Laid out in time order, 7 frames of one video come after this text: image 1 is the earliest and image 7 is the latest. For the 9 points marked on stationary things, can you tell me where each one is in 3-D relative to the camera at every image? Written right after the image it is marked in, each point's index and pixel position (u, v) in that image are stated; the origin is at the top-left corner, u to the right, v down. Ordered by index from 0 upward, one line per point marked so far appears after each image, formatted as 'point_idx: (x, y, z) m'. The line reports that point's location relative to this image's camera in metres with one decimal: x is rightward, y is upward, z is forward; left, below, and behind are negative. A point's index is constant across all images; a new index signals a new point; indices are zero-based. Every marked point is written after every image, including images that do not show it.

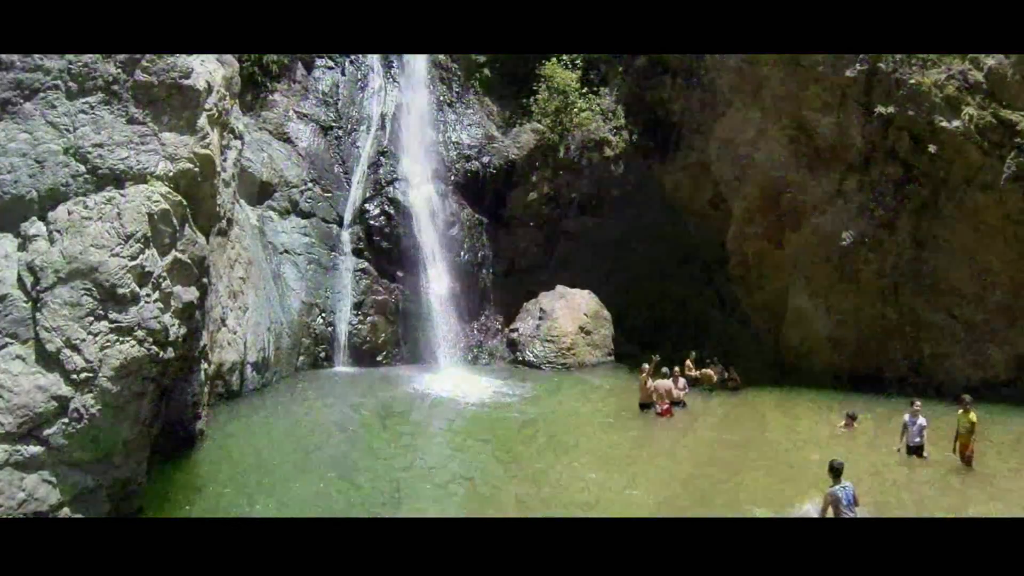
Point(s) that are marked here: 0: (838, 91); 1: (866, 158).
0: (+5.8, +3.5, +12.9) m
1: (+6.4, +2.3, +13.0) m
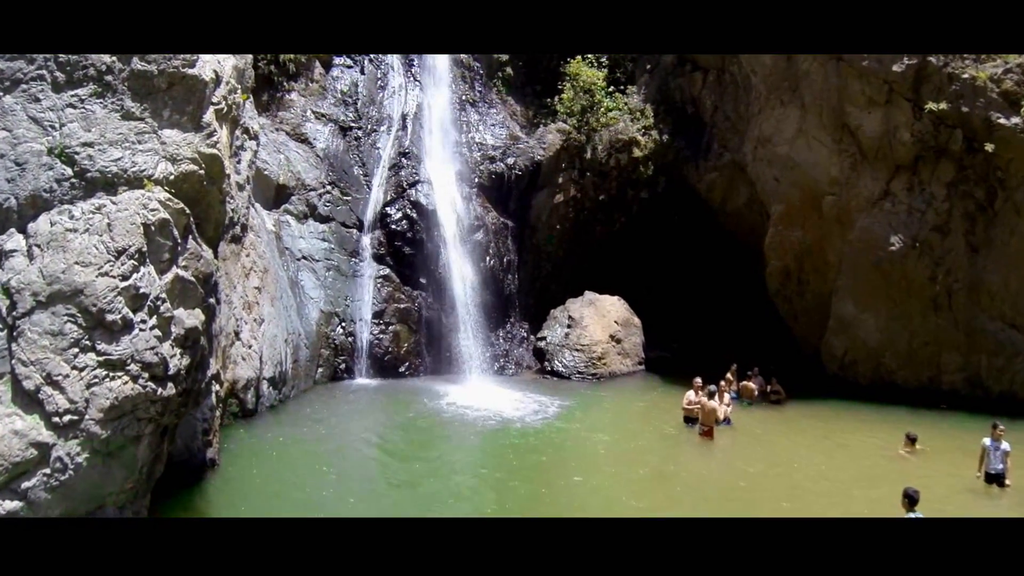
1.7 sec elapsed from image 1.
0: (+6.3, +3.4, +12.2) m
1: (+6.9, +2.2, +12.2) m
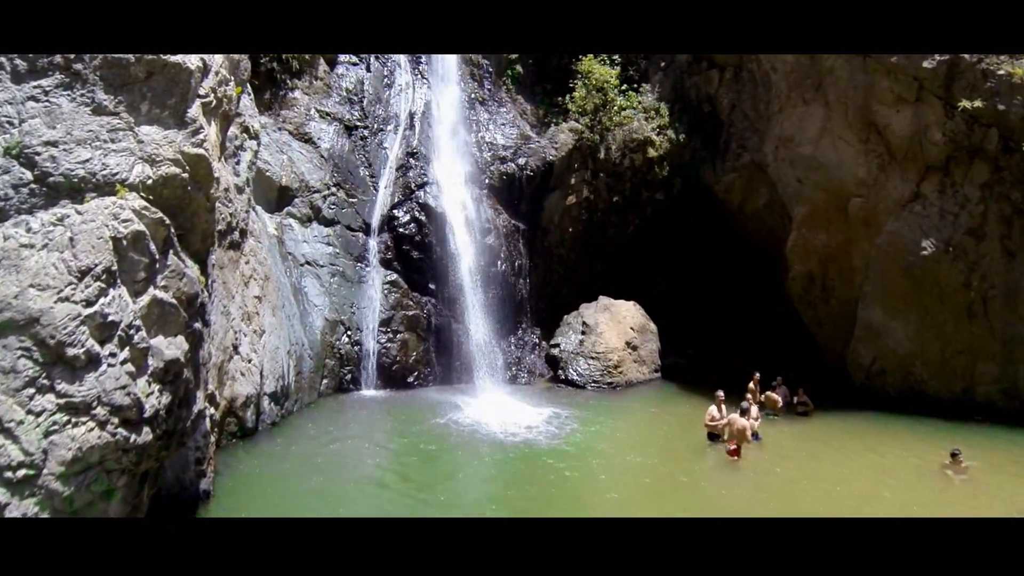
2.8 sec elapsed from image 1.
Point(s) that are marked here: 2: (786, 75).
0: (+6.5, +3.3, +11.6) m
1: (+7.1, +2.1, +11.7) m
2: (+5.0, +4.0, +13.3) m
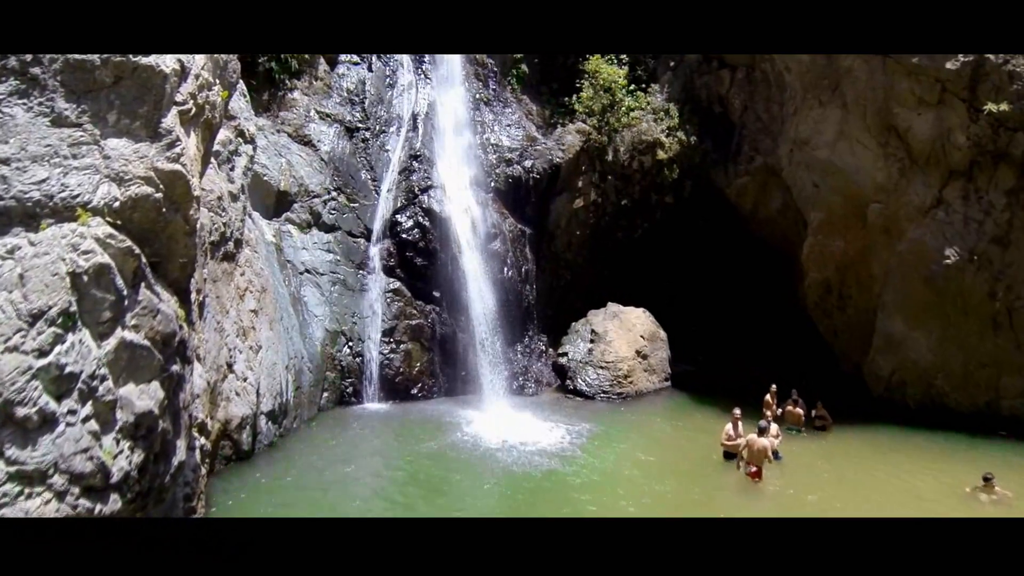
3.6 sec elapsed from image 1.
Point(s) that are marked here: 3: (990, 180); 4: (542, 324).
0: (+6.6, +3.1, +11.2) m
1: (+7.2, +1.9, +11.2) m
2: (+5.1, +3.8, +12.9) m
3: (+7.4, +1.7, +11.2) m
4: (+0.6, -0.7, +14.6) m
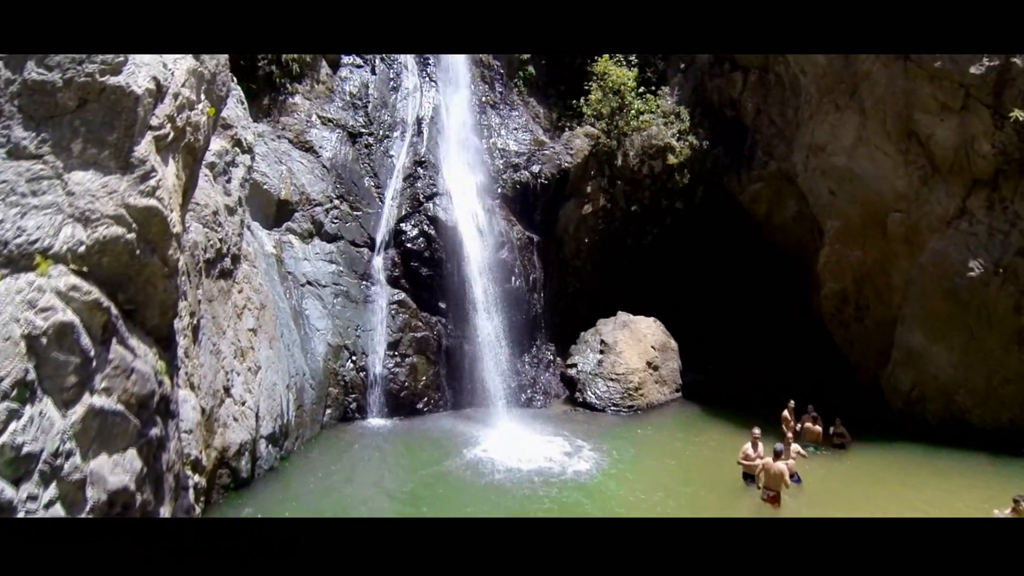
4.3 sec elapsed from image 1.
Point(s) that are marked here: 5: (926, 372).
0: (+6.7, +2.9, +10.8) m
1: (+7.3, +1.7, +10.8) m
2: (+5.3, +3.6, +12.5) m
3: (+7.5, +1.5, +10.8) m
4: (+0.7, -0.9, +14.2) m
5: (+6.6, -1.4, +11.5) m
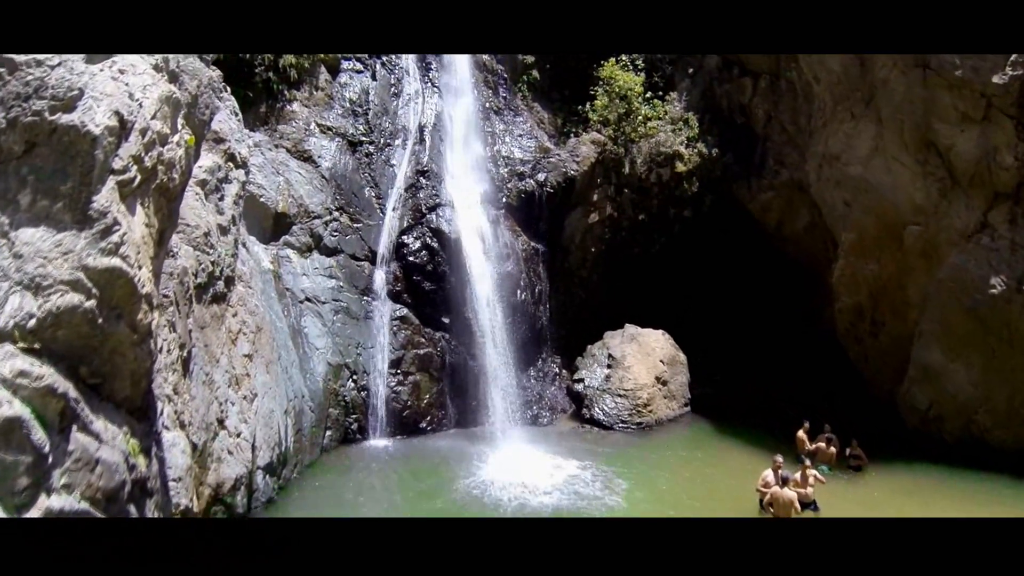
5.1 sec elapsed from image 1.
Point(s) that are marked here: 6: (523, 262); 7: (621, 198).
0: (+6.8, +2.7, +10.4) m
1: (+7.4, +1.5, +10.5) m
2: (+5.4, +3.4, +12.1) m
3: (+7.6, +1.2, +10.4) m
4: (+0.8, -1.1, +13.9) m
5: (+6.7, -1.6, +11.2) m
6: (+0.2, +0.5, +13.1) m
7: (+2.2, +1.8, +14.3) m
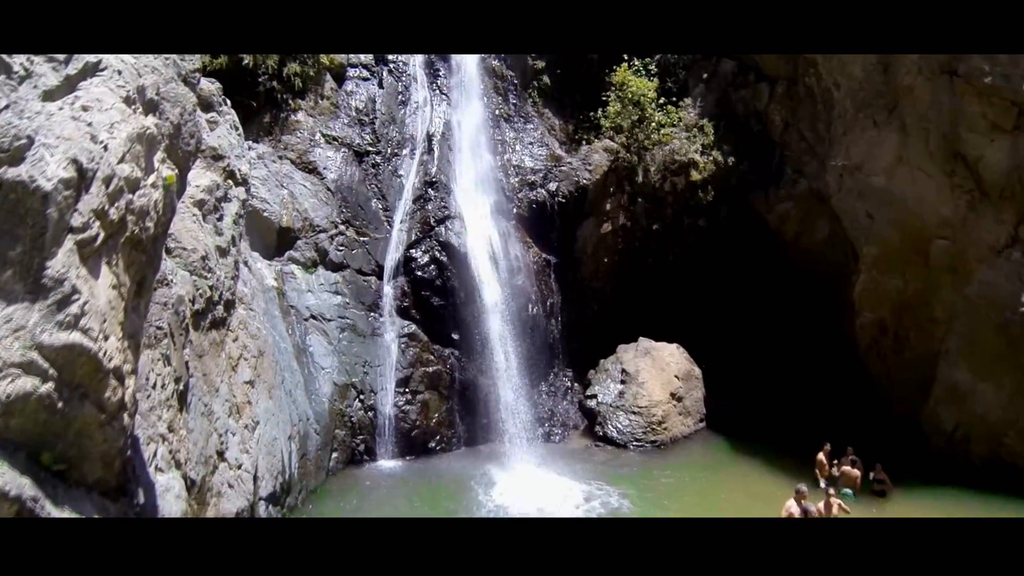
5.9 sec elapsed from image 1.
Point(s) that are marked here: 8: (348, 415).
0: (+7.0, +2.4, +10.0) m
1: (+7.6, +1.3, +10.1) m
2: (+5.6, +3.1, +11.7) m
3: (+7.8, +1.0, +10.0) m
4: (+1.0, -1.3, +13.5) m
5: (+6.9, -1.8, +10.8) m
6: (+0.4, +0.3, +12.7) m
7: (+2.4, +1.5, +14.0) m
8: (-2.3, -1.6, +9.8) m
